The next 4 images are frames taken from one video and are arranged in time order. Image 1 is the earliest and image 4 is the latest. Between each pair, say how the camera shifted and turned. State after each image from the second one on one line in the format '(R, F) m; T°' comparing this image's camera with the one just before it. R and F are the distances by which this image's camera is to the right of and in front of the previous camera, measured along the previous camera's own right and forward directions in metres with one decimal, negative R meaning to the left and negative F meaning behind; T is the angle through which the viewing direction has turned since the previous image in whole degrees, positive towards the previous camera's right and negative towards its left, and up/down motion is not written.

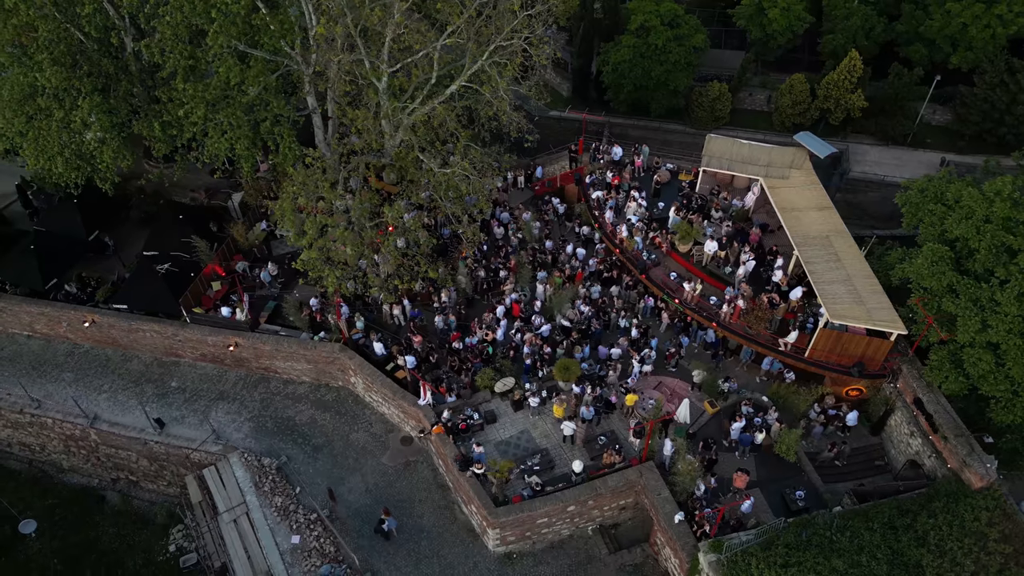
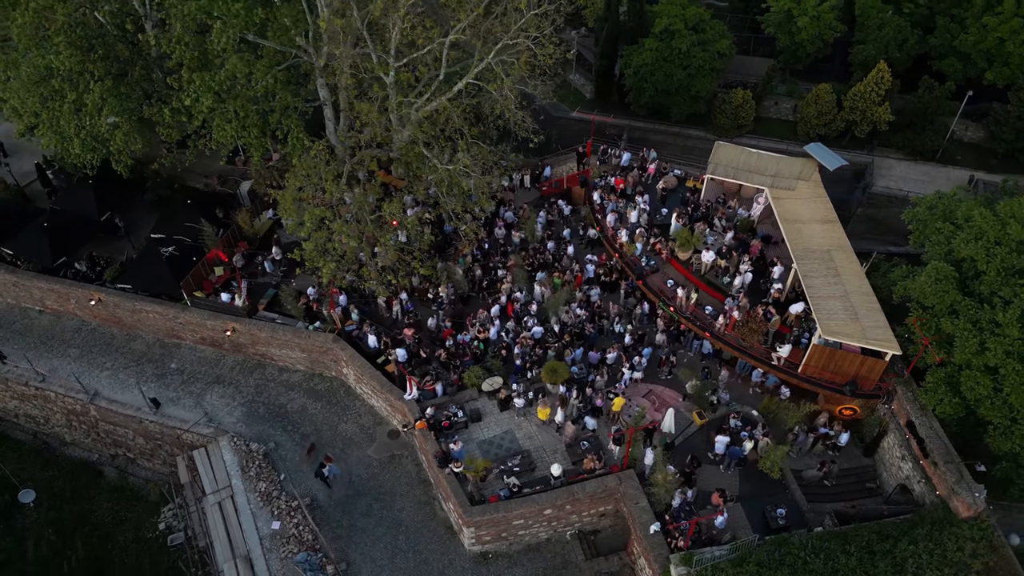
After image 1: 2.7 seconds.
(+1.2, +0.1) m; -3°
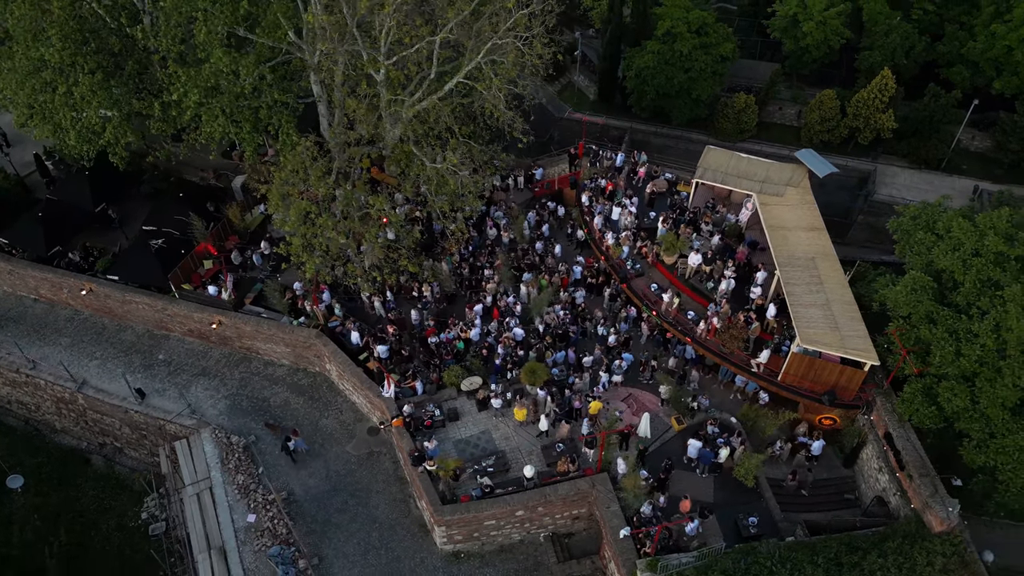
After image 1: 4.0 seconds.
(+1.0, 0.0) m; -1°
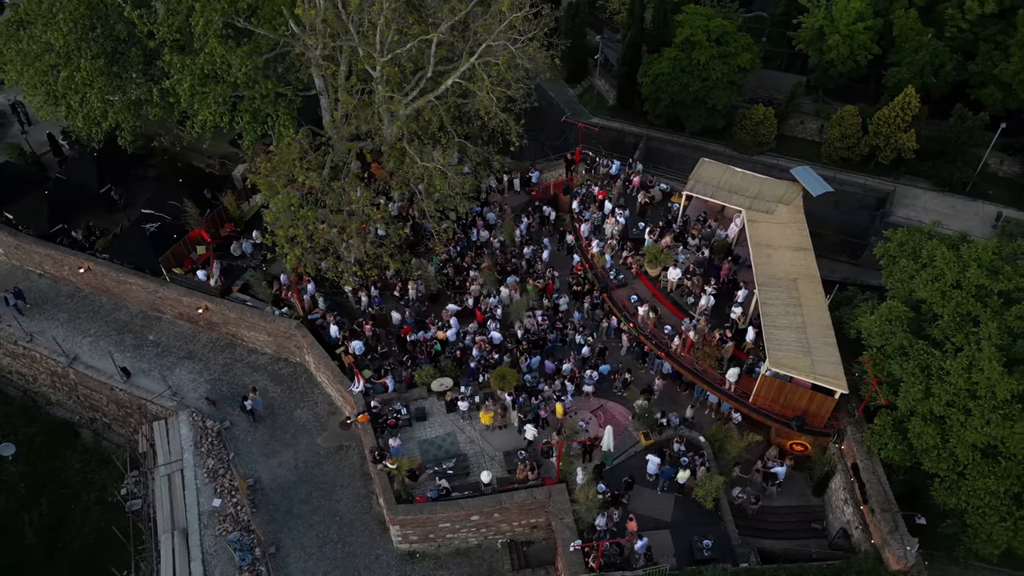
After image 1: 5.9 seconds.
(+1.9, +0.2) m; -3°
